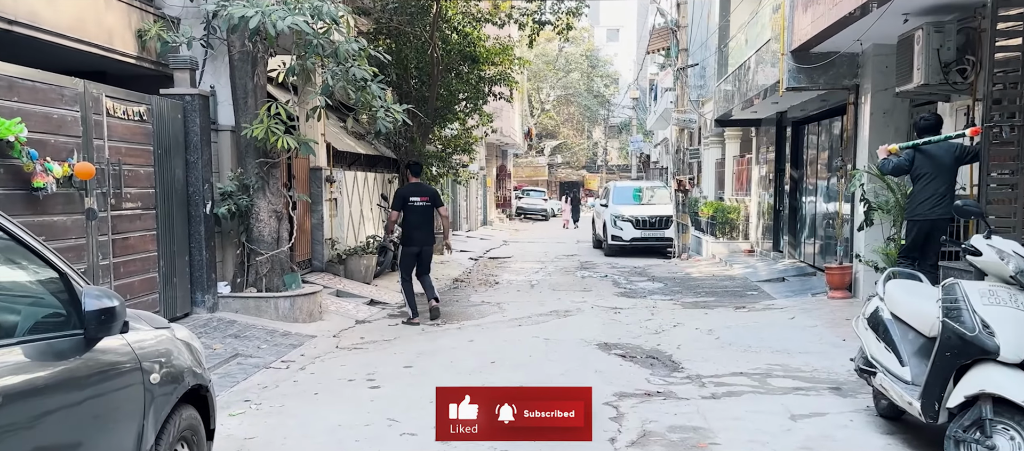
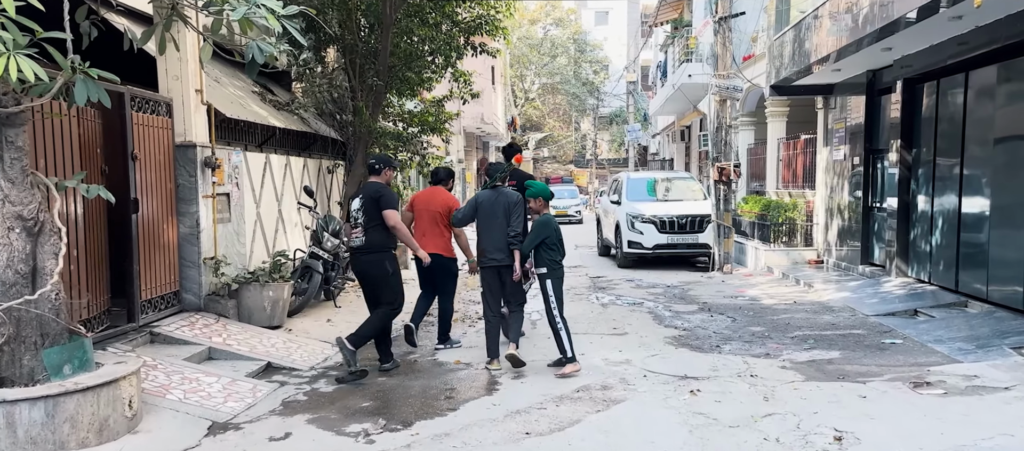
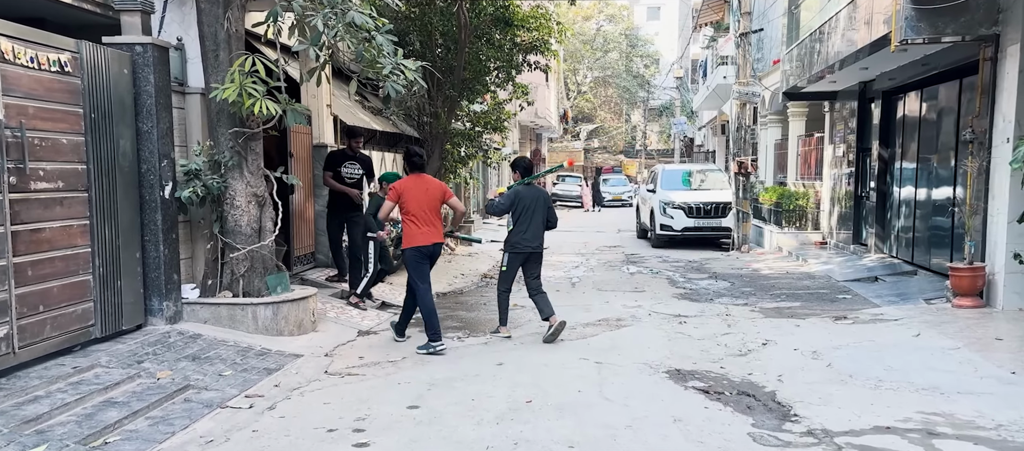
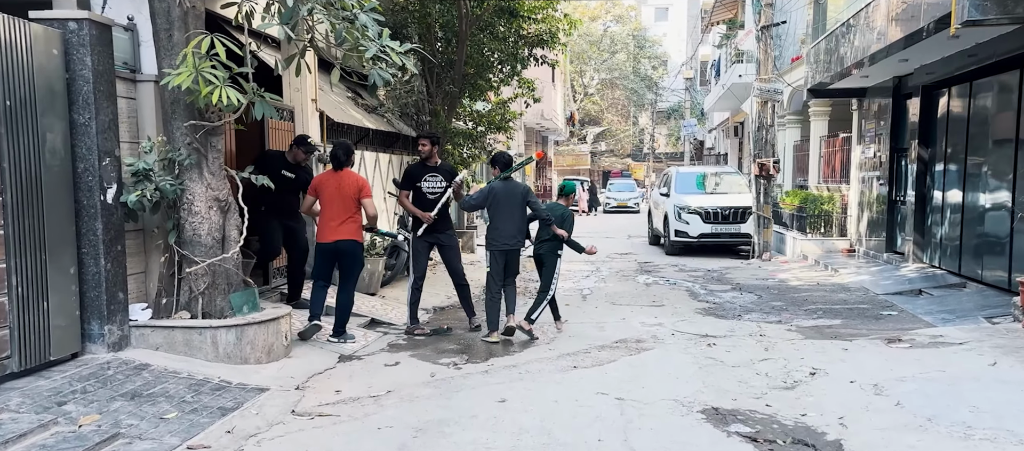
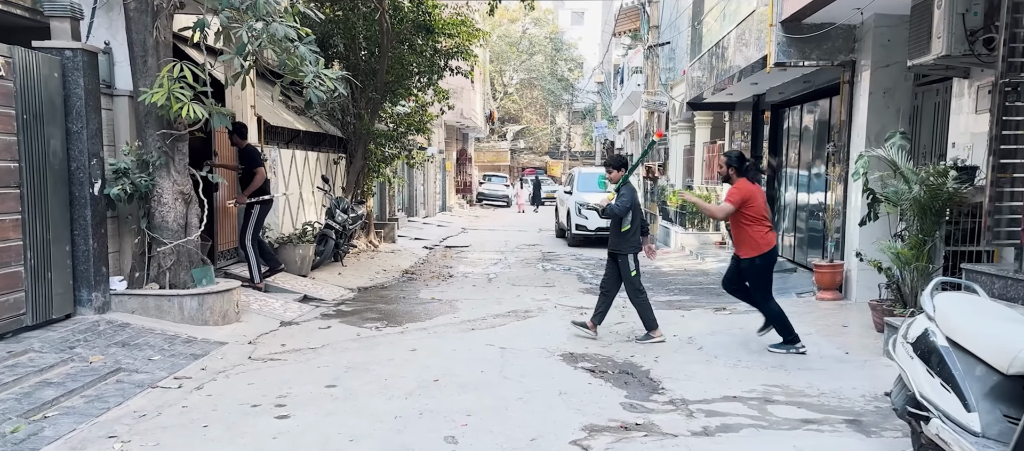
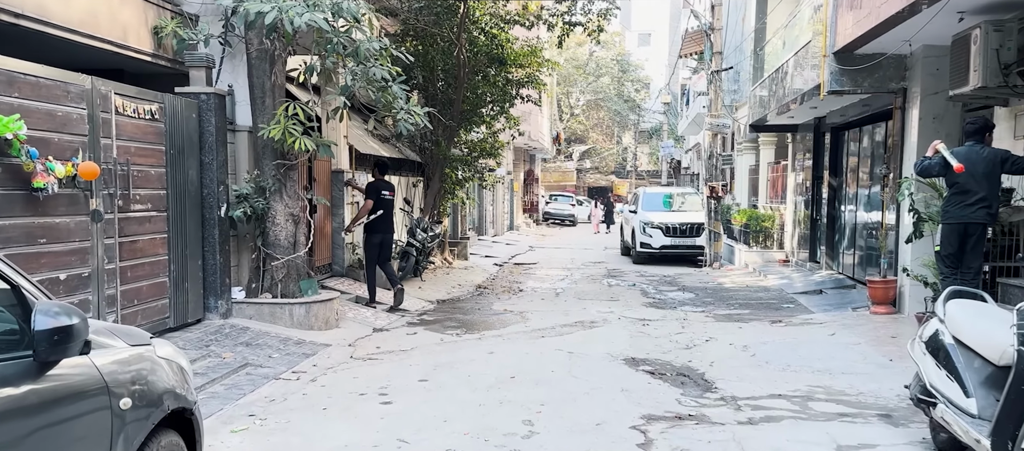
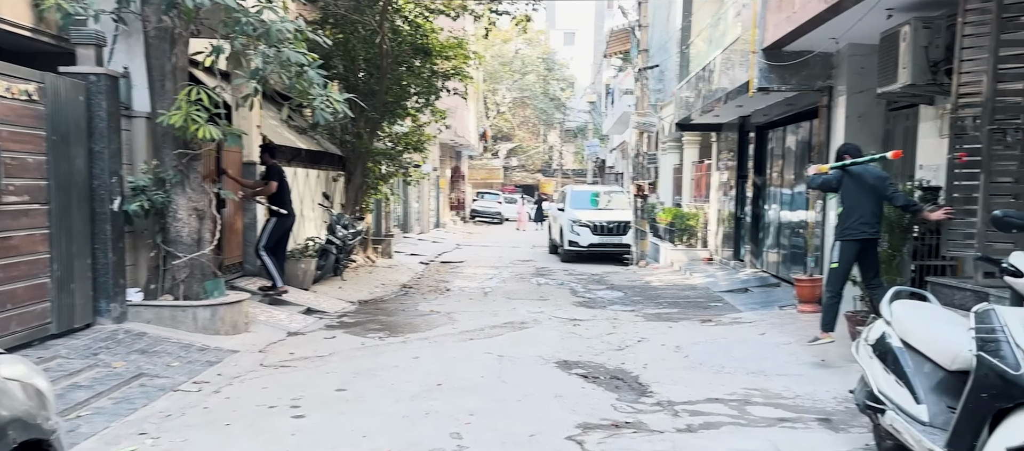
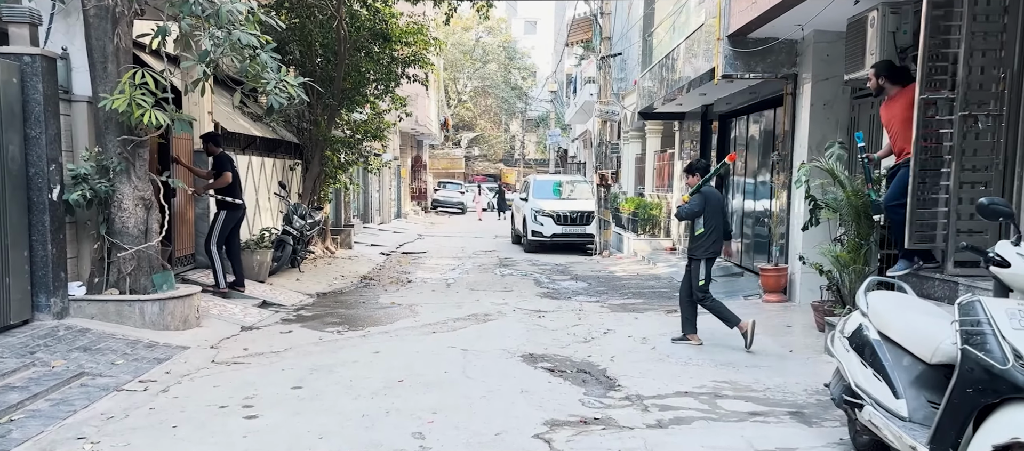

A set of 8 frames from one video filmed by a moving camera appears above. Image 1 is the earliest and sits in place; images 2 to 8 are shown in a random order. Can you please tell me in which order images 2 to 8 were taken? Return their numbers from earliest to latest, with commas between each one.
6, 7, 8, 5, 3, 4, 2
